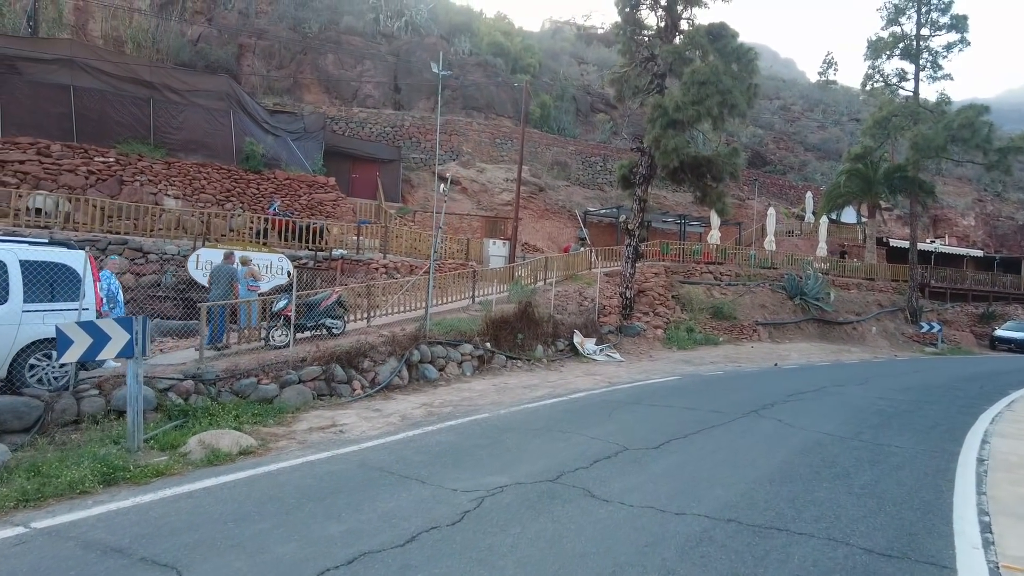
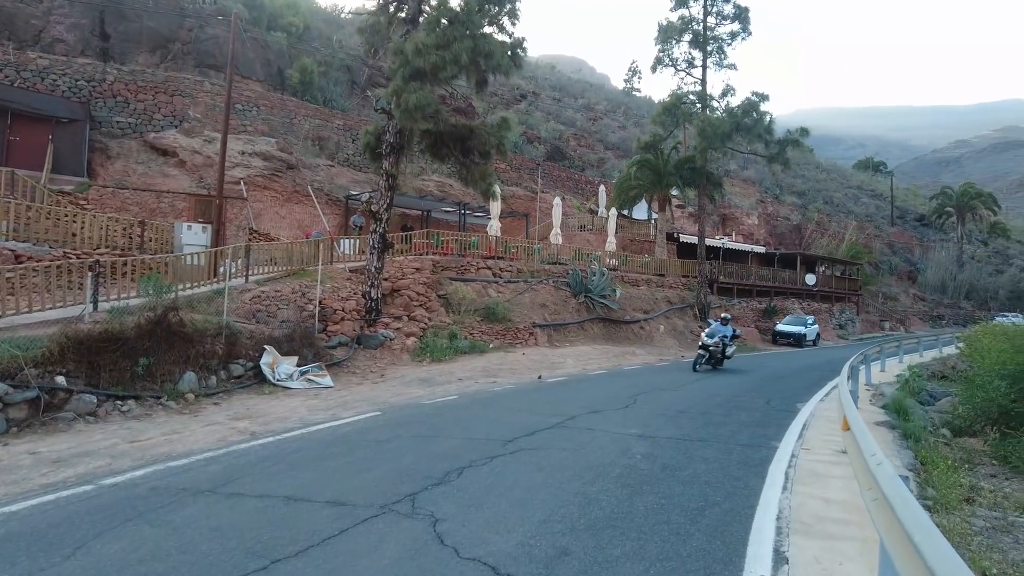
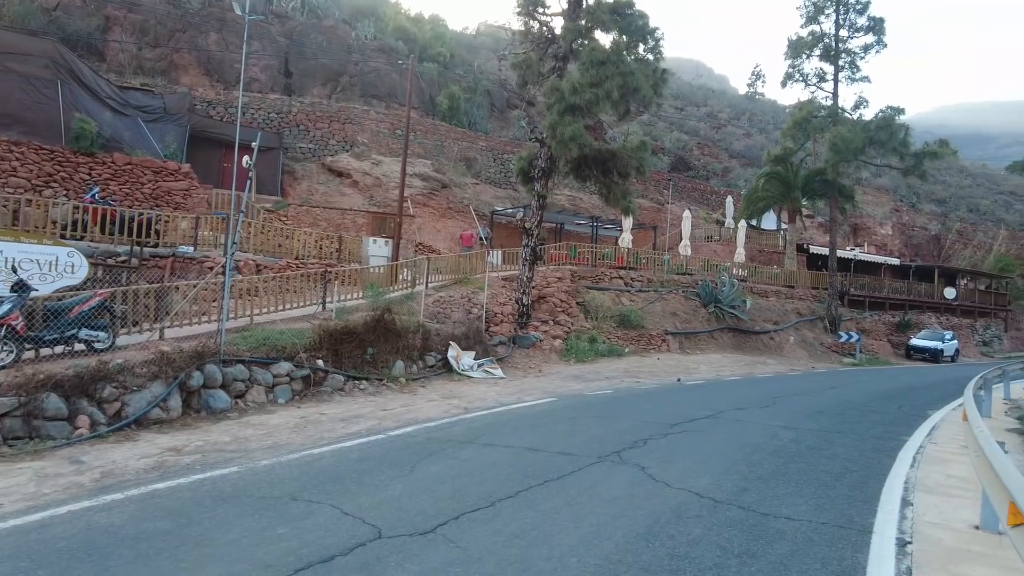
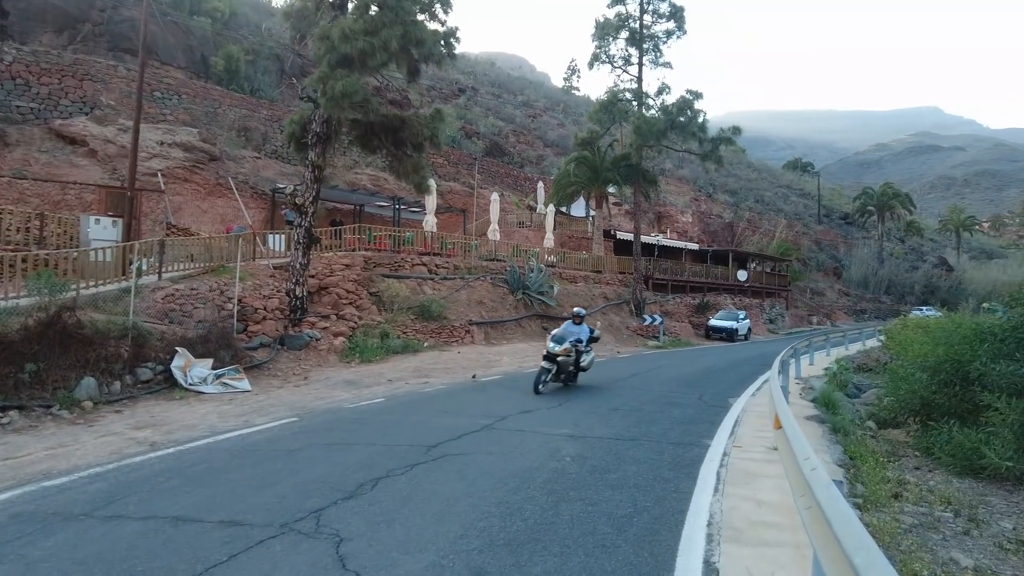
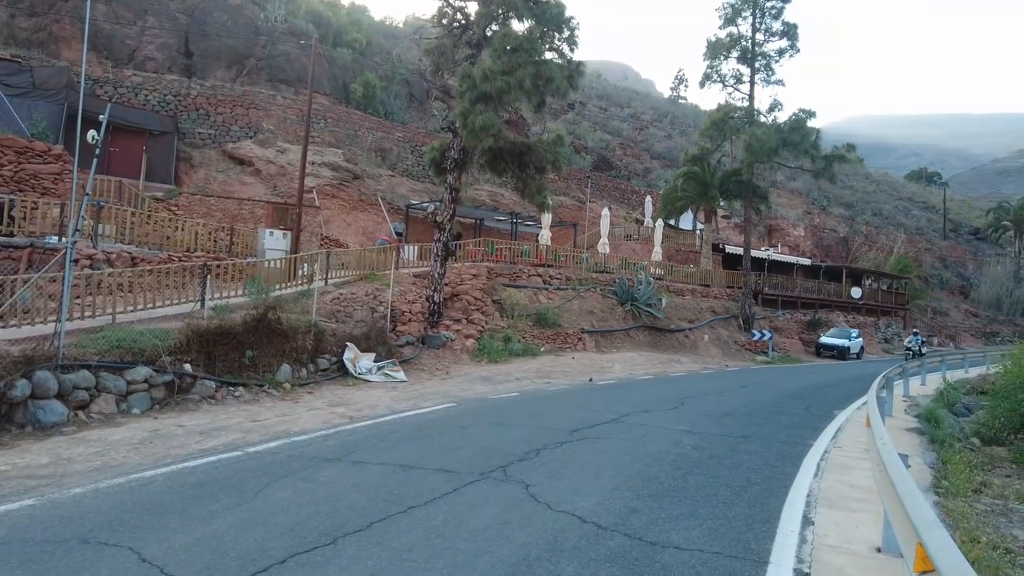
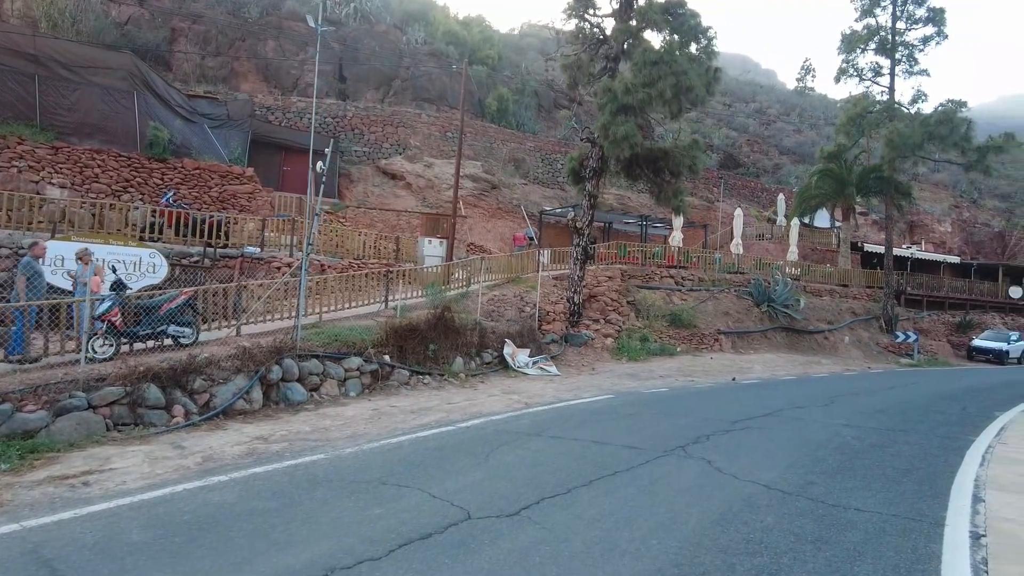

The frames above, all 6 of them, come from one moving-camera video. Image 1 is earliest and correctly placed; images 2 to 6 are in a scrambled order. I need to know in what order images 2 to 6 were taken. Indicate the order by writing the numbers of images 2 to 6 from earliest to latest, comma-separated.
6, 3, 5, 2, 4
